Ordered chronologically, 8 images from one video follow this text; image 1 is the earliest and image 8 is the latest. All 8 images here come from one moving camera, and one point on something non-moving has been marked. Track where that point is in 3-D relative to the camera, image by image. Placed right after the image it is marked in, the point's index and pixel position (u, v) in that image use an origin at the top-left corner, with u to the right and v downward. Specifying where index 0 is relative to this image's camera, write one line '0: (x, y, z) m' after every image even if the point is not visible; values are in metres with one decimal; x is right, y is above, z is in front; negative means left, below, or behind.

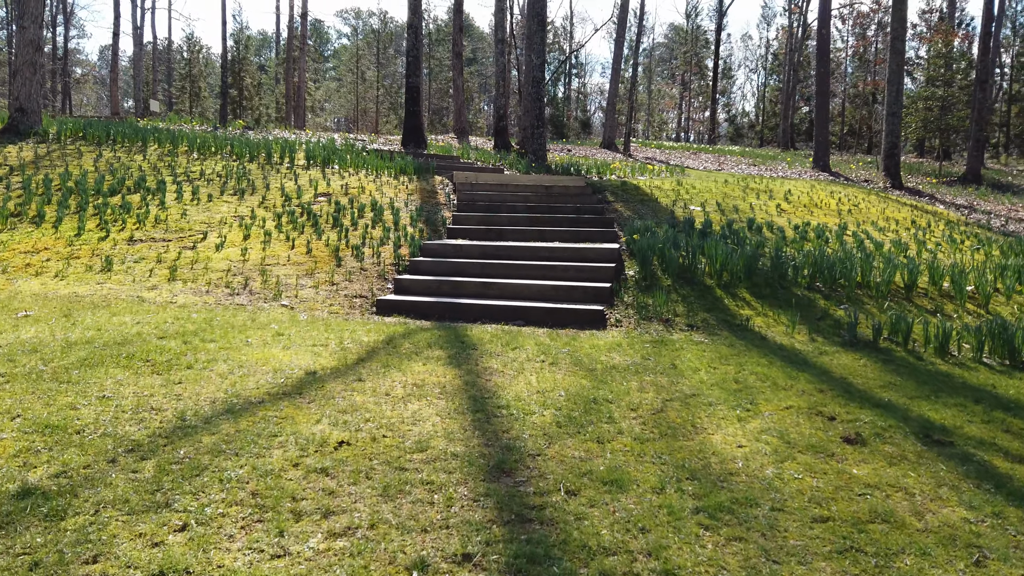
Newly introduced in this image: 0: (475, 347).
0: (-0.2, -0.4, +4.6) m
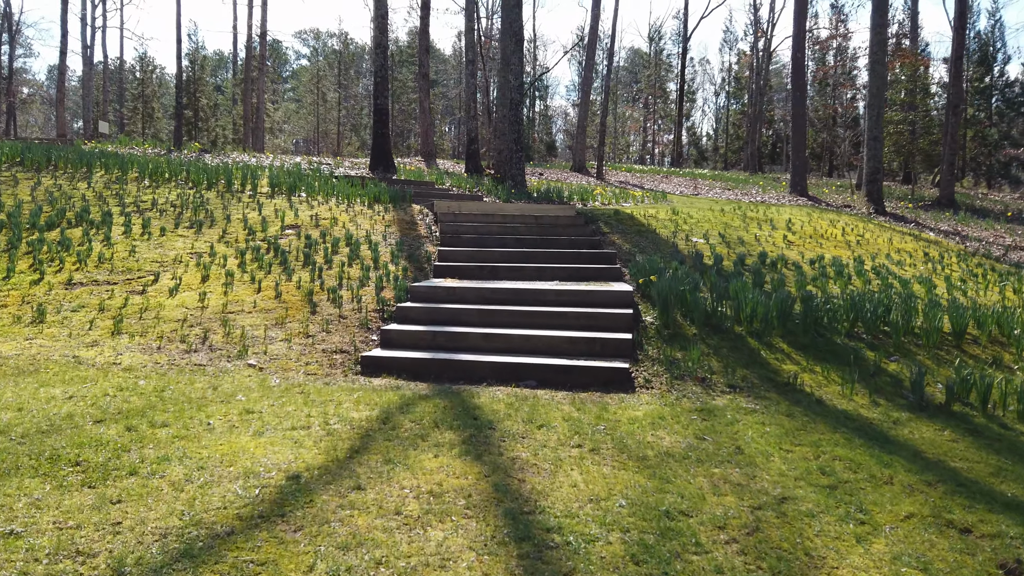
0: (-0.1, -0.7, +3.8) m
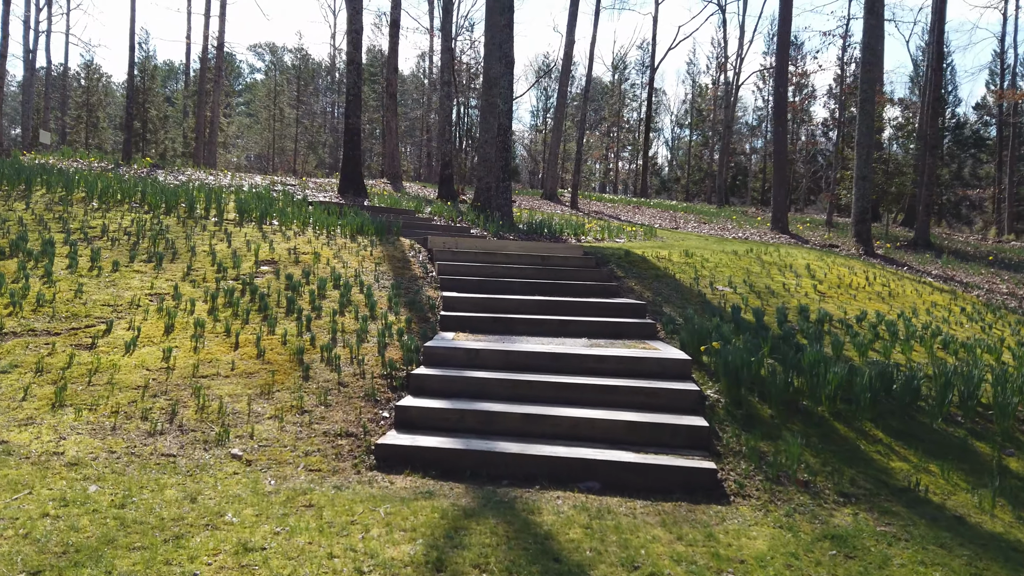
0: (+0.3, -1.1, +2.8) m
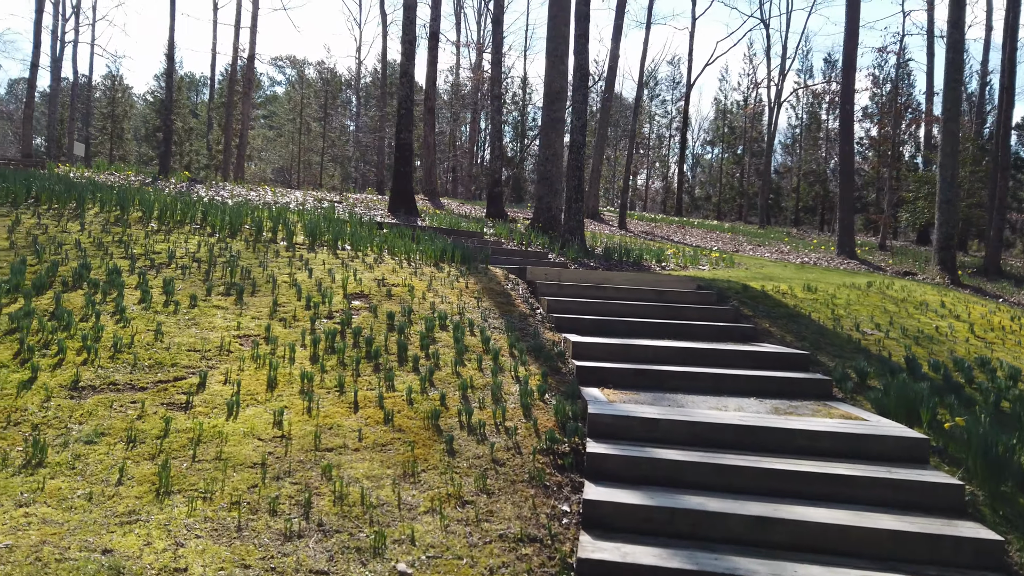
0: (+1.3, -1.3, +1.9) m
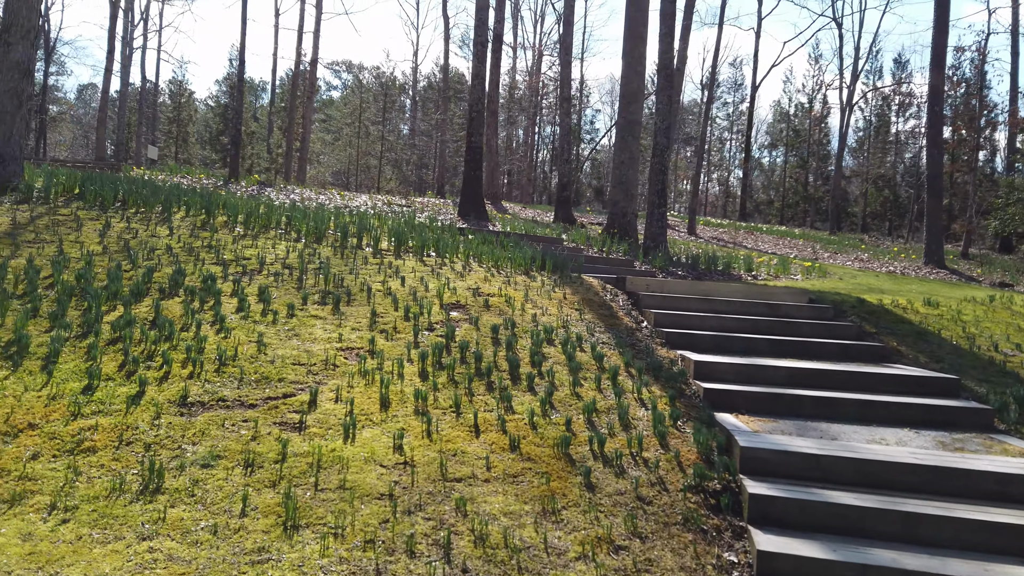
0: (+1.8, -1.4, +1.4) m
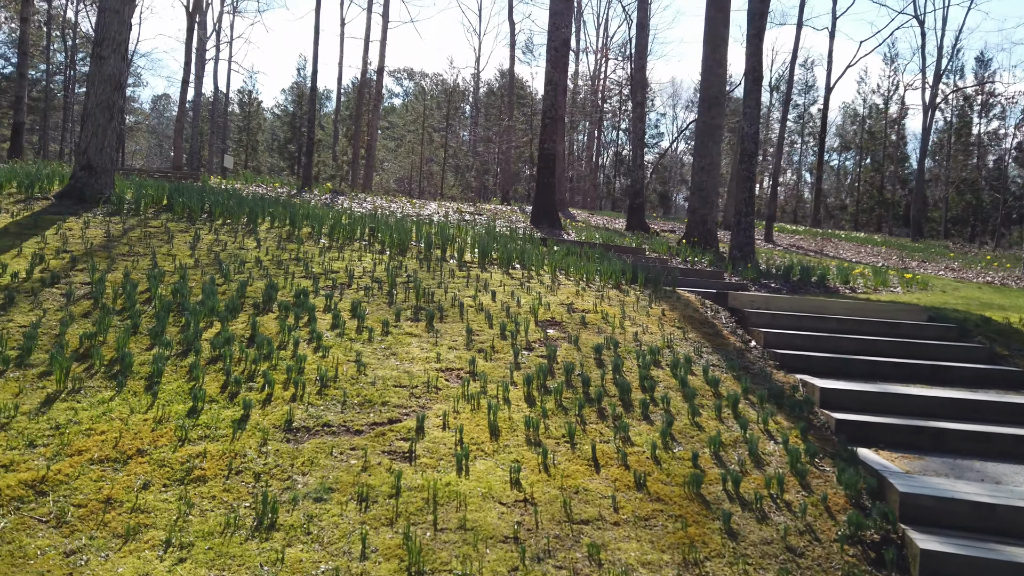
0: (+2.2, -1.5, +1.0) m
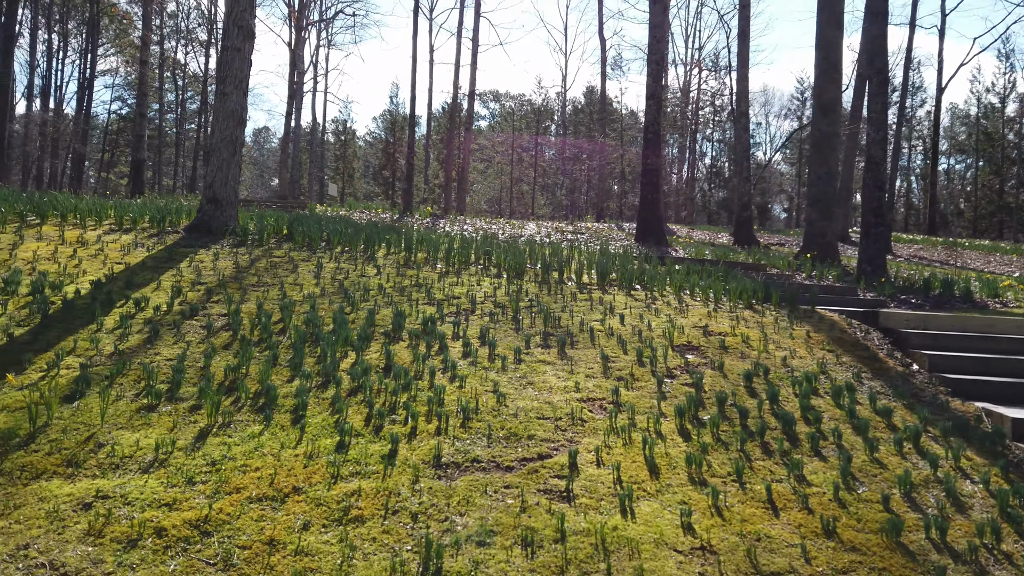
0: (+2.7, -1.6, +0.4) m
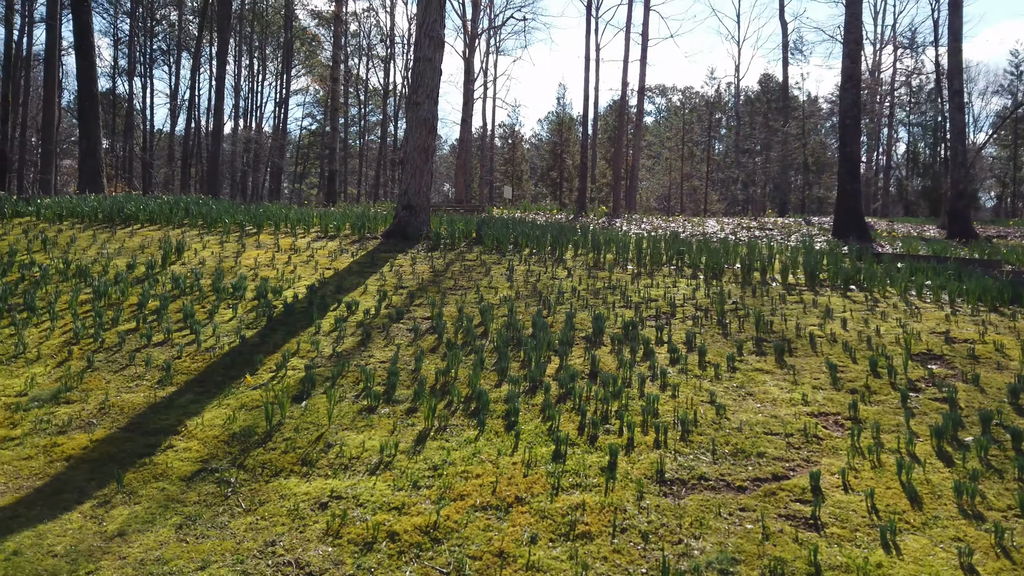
0: (+3.0, -1.6, -0.4) m
